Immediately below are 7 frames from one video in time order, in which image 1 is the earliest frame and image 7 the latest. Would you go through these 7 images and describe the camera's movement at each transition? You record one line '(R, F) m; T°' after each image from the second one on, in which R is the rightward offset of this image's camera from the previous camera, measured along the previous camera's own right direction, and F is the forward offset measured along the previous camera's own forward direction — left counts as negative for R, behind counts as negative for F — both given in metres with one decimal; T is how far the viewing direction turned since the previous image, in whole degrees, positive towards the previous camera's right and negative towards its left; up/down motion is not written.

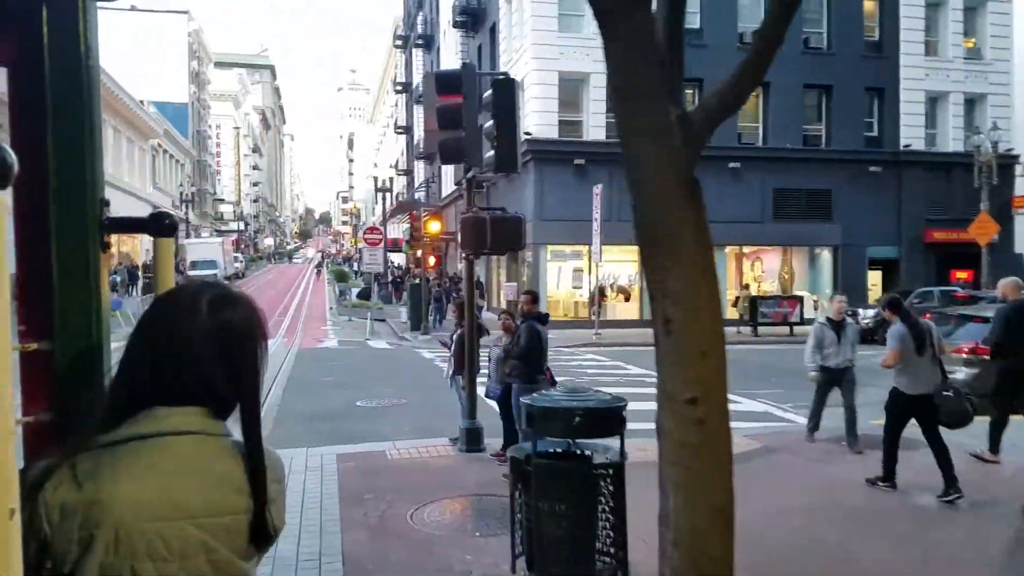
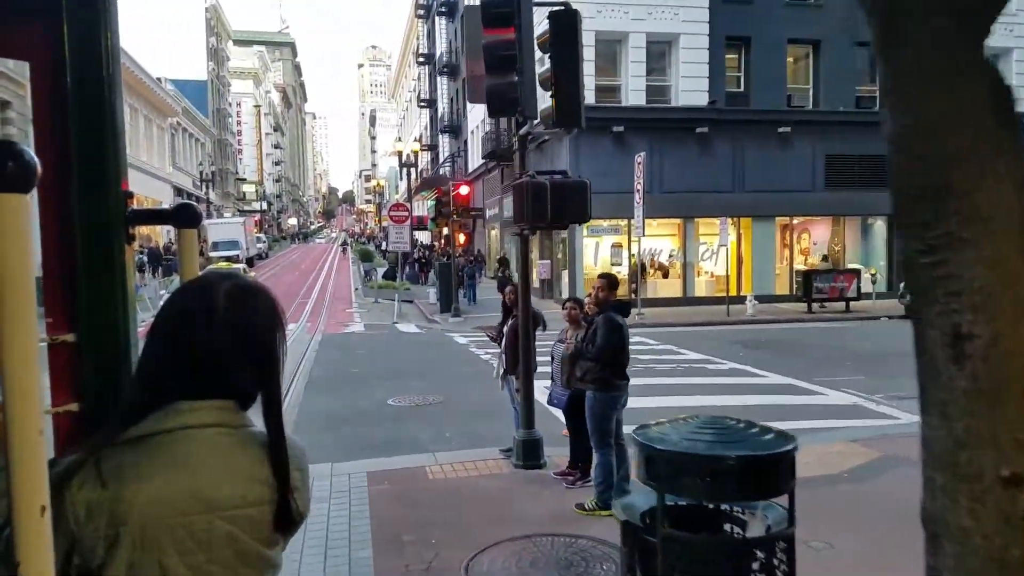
(-0.1, +0.7) m; -2°
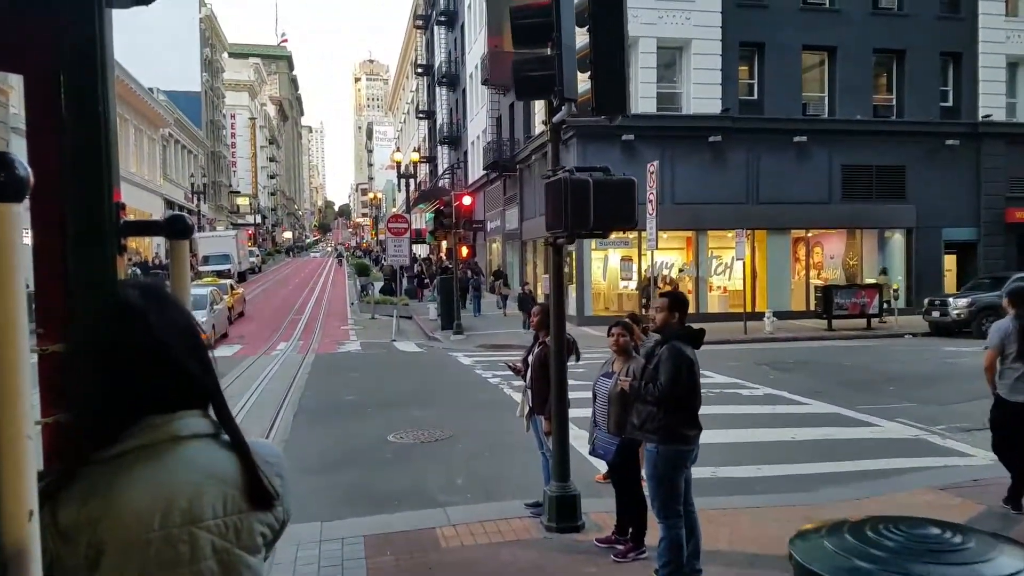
(-0.1, +0.5) m; 0°
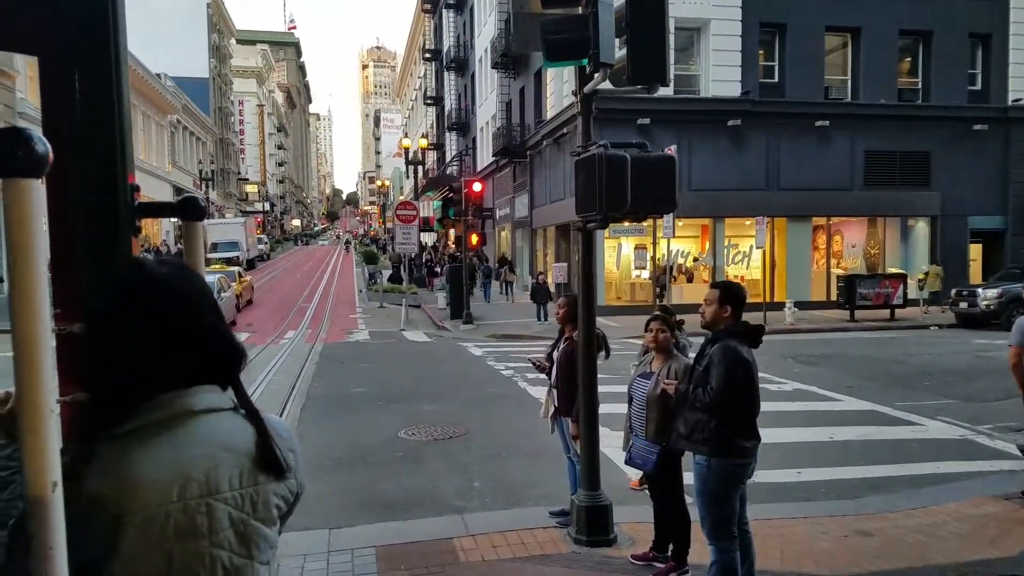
(0.0, +0.3) m; -1°
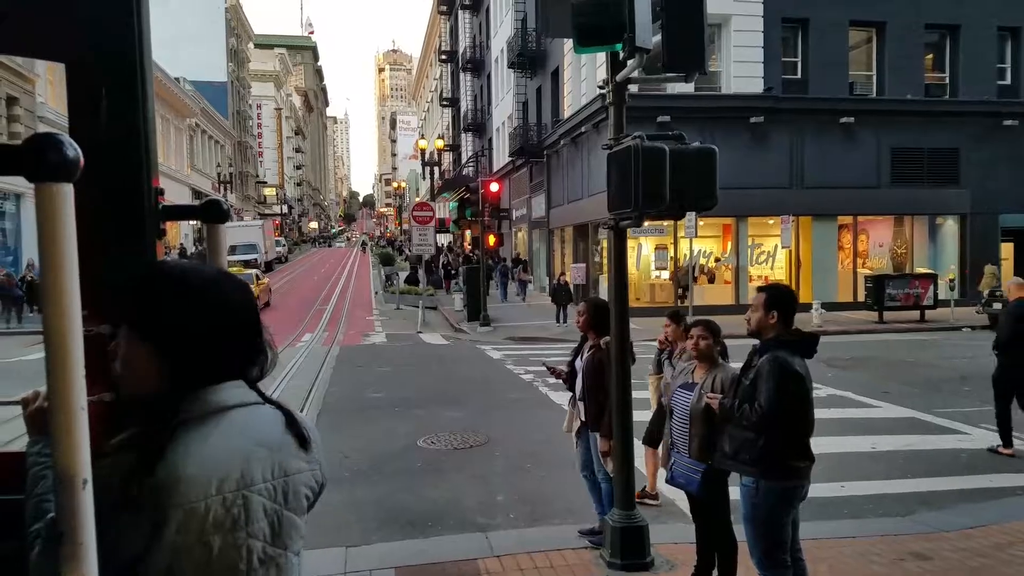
(0.0, +0.2) m; -1°
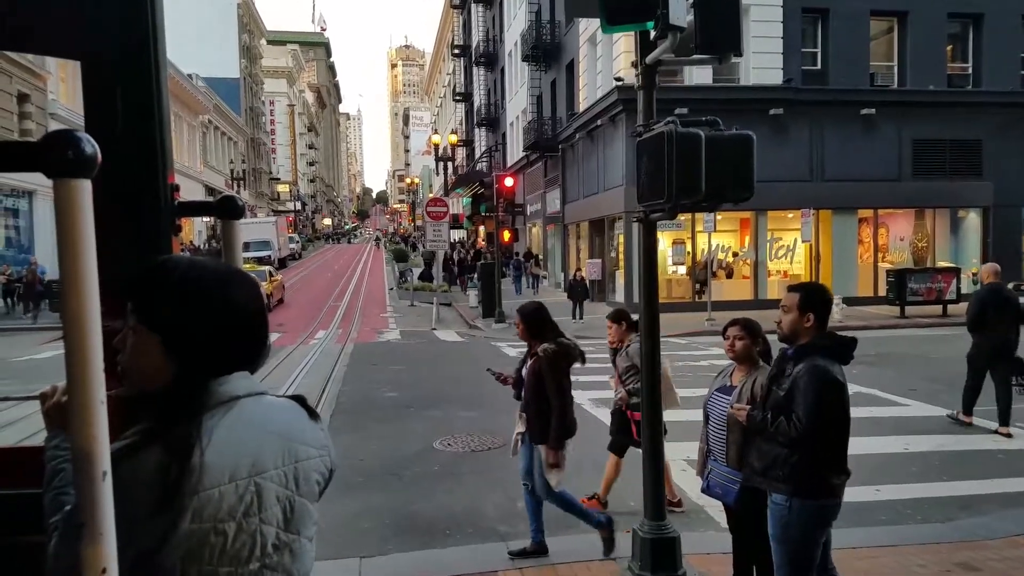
(0.0, +0.1) m; -1°
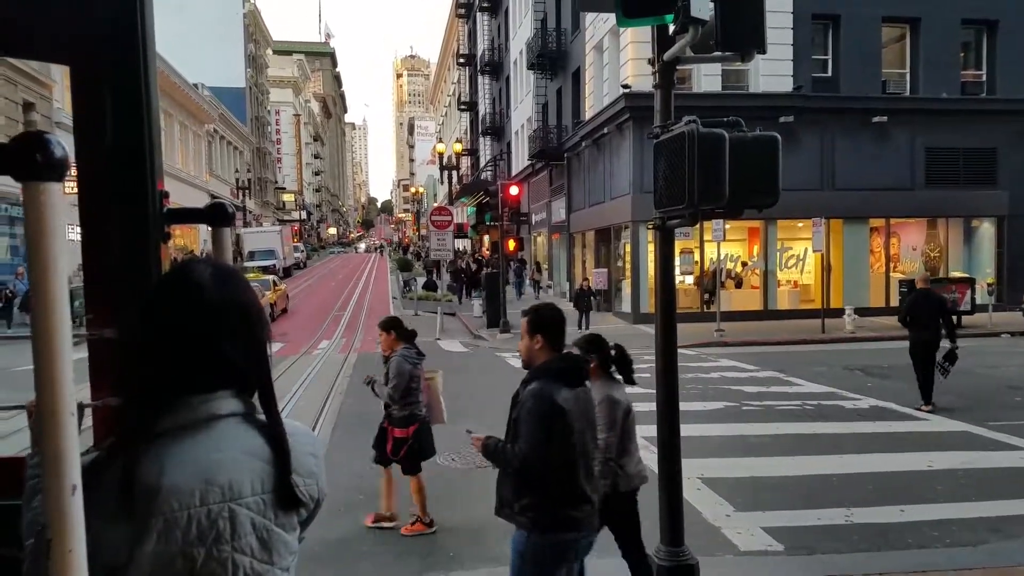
(0.0, +0.2) m; 0°
